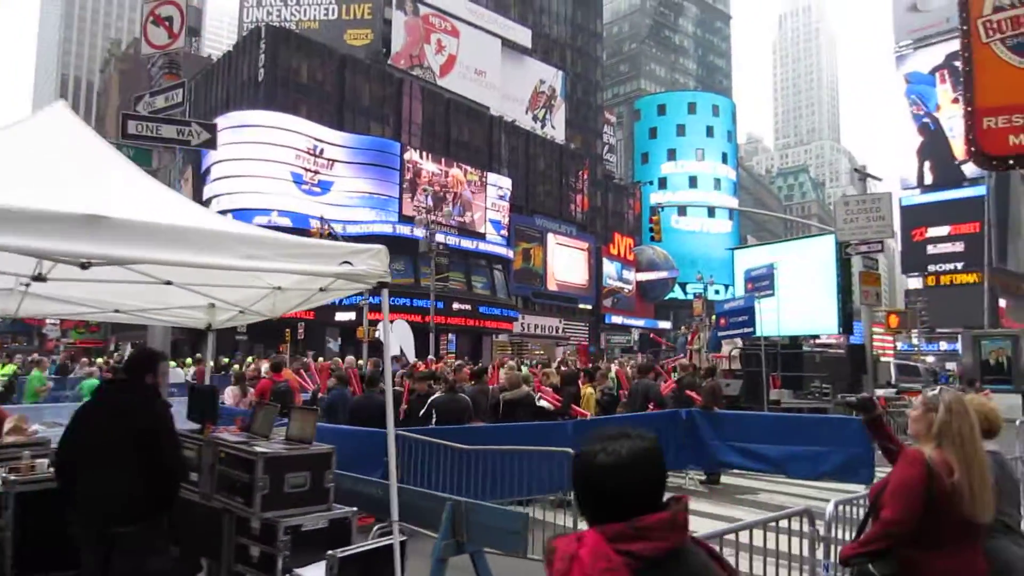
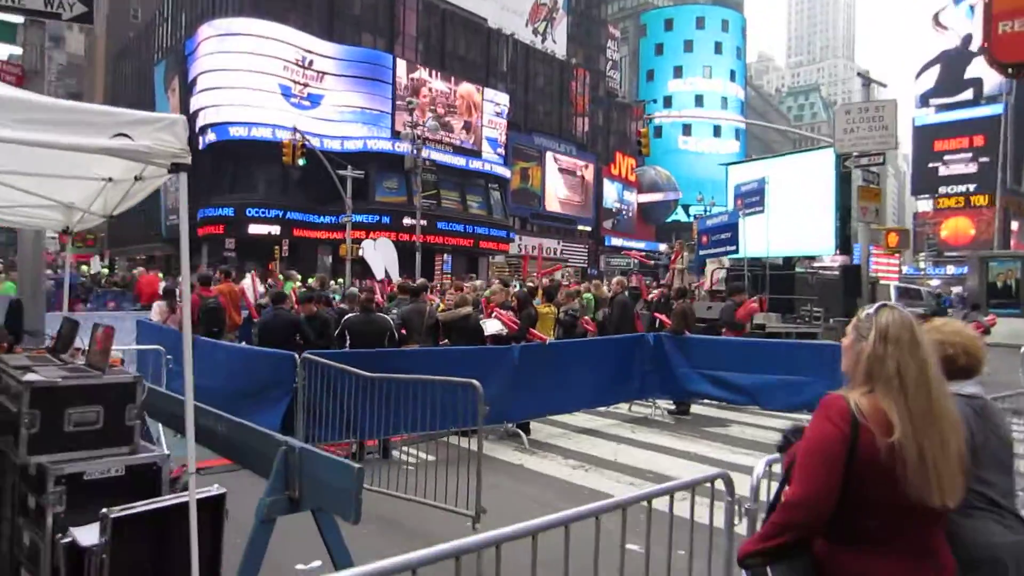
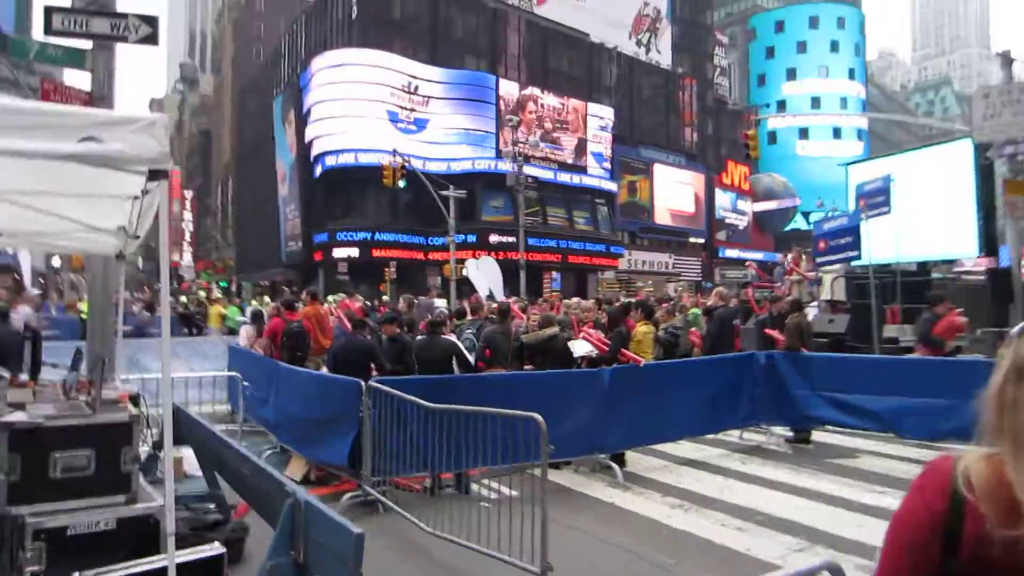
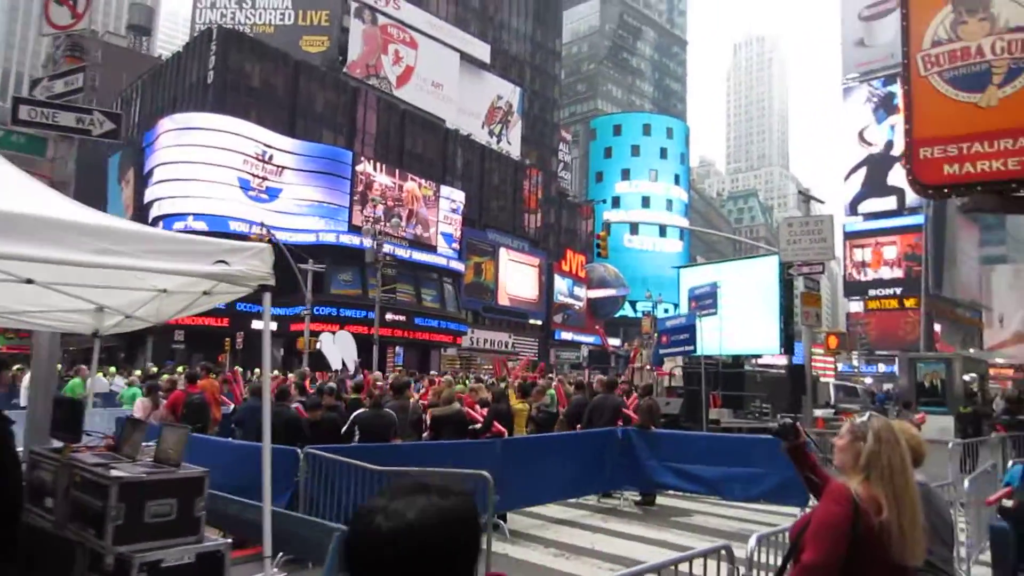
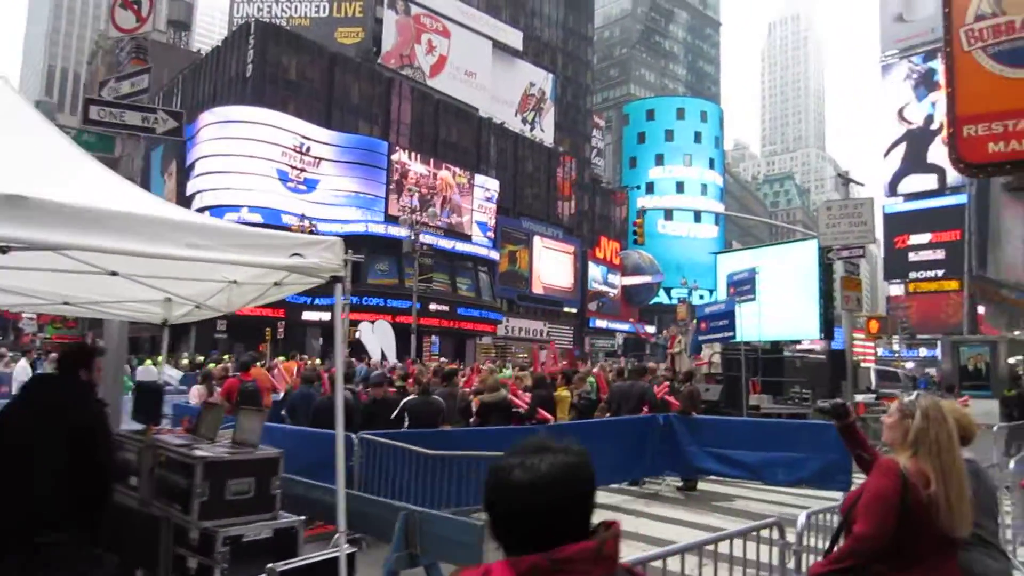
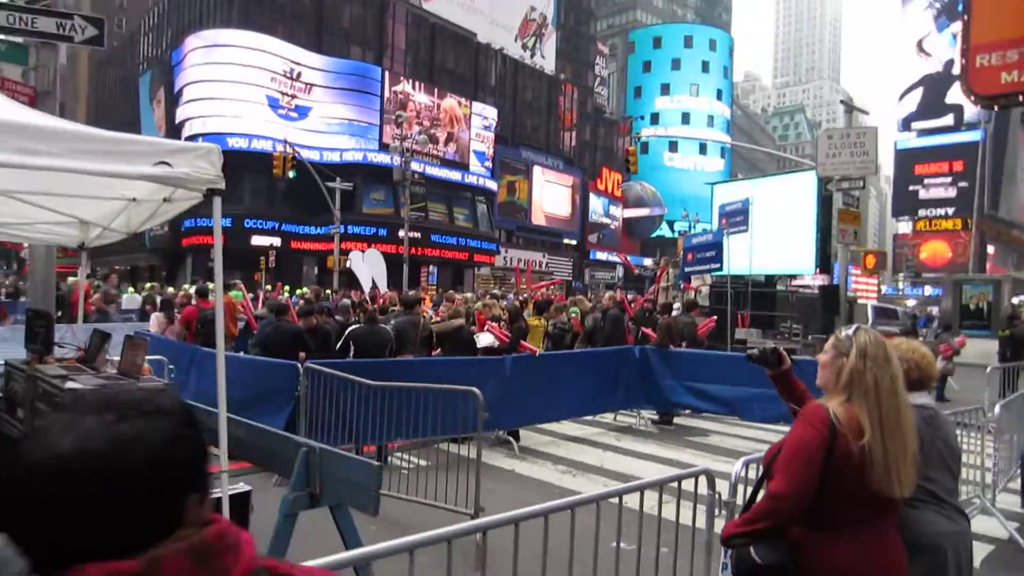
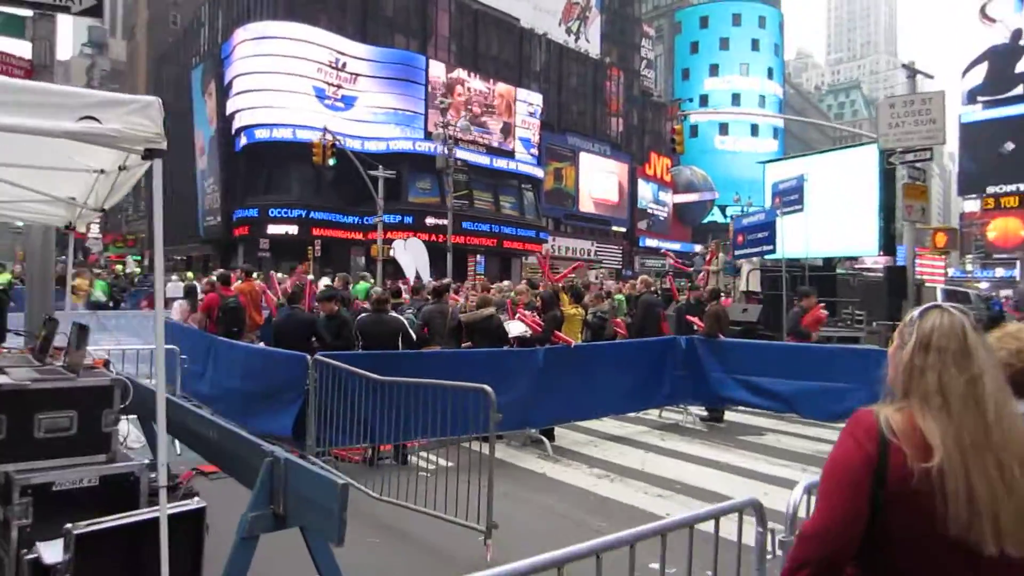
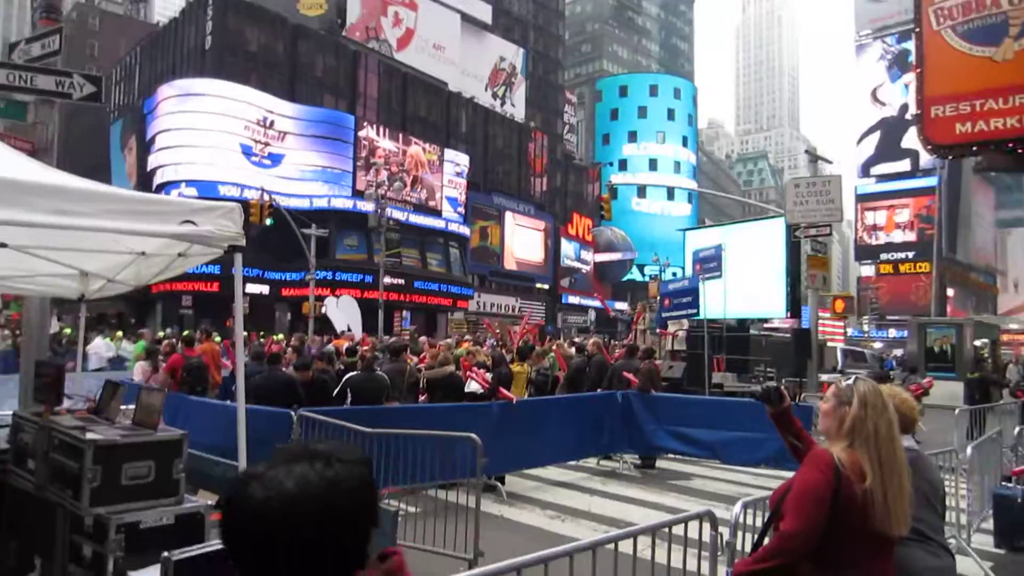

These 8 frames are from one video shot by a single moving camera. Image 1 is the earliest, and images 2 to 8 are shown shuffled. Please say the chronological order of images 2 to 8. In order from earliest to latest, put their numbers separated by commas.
5, 4, 8, 6, 2, 7, 3
